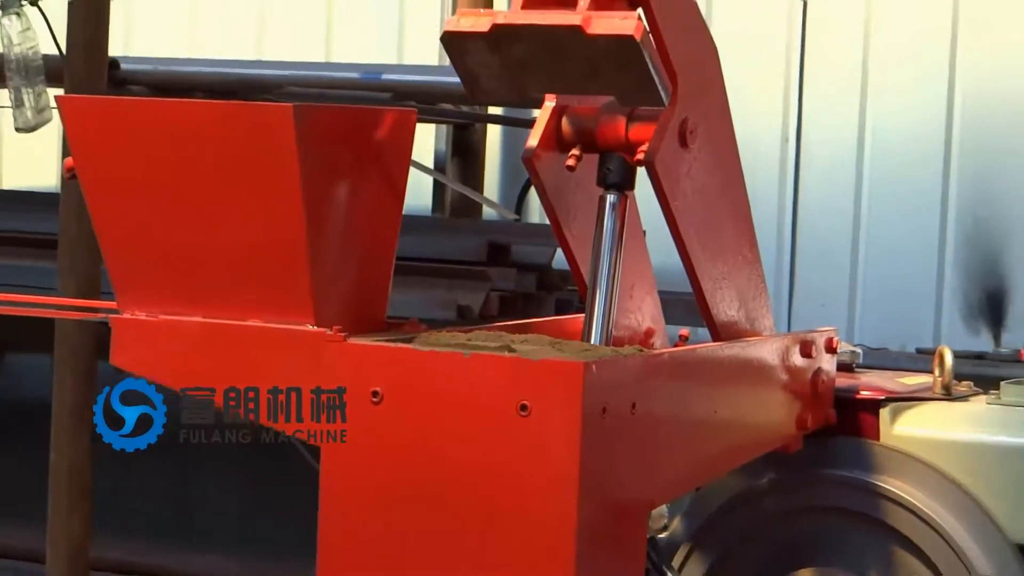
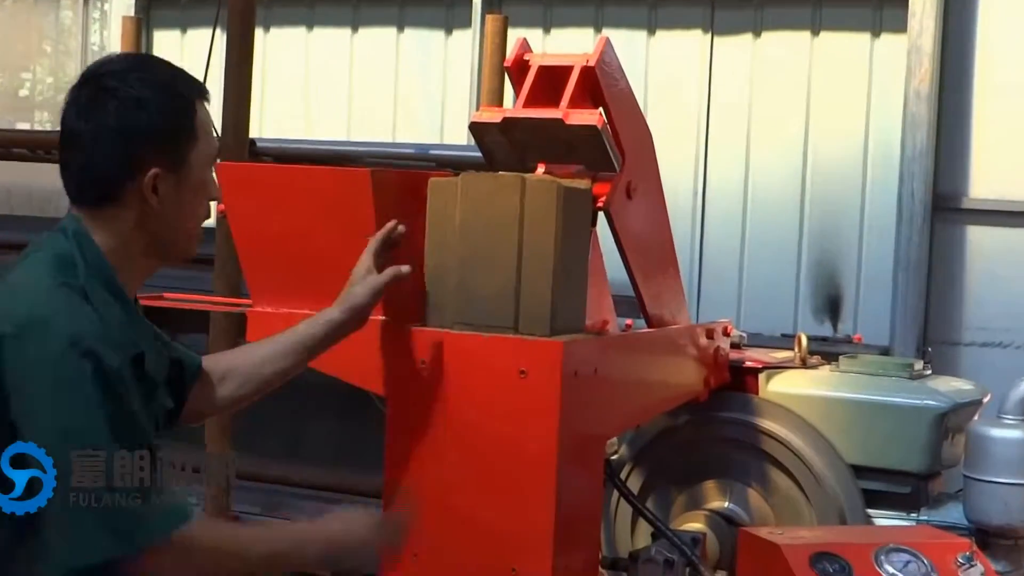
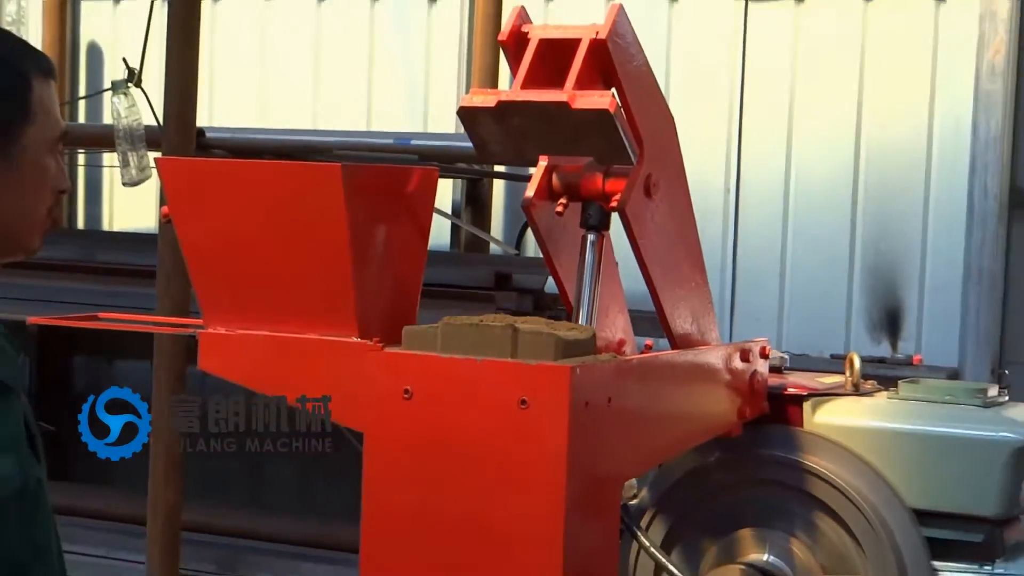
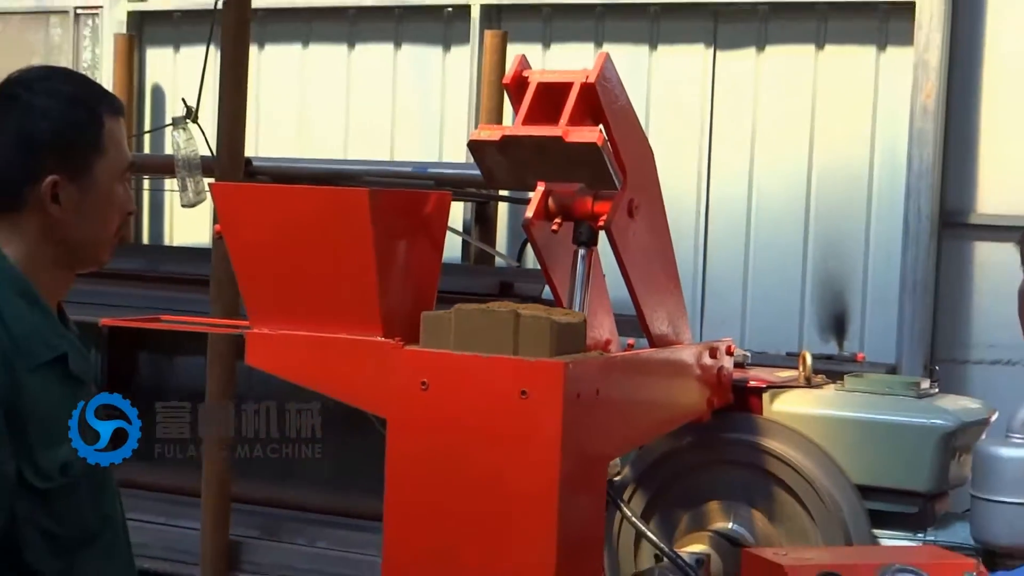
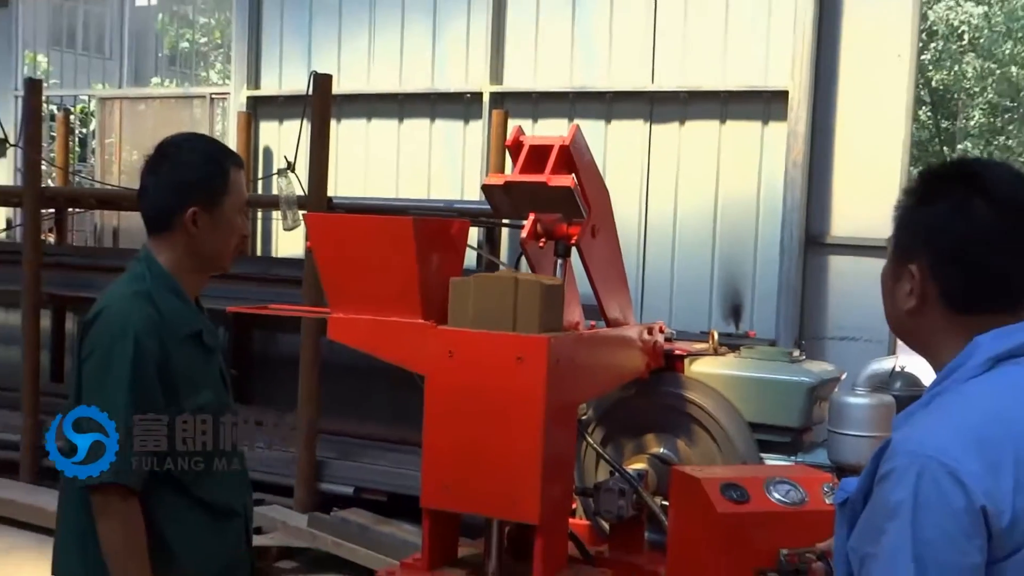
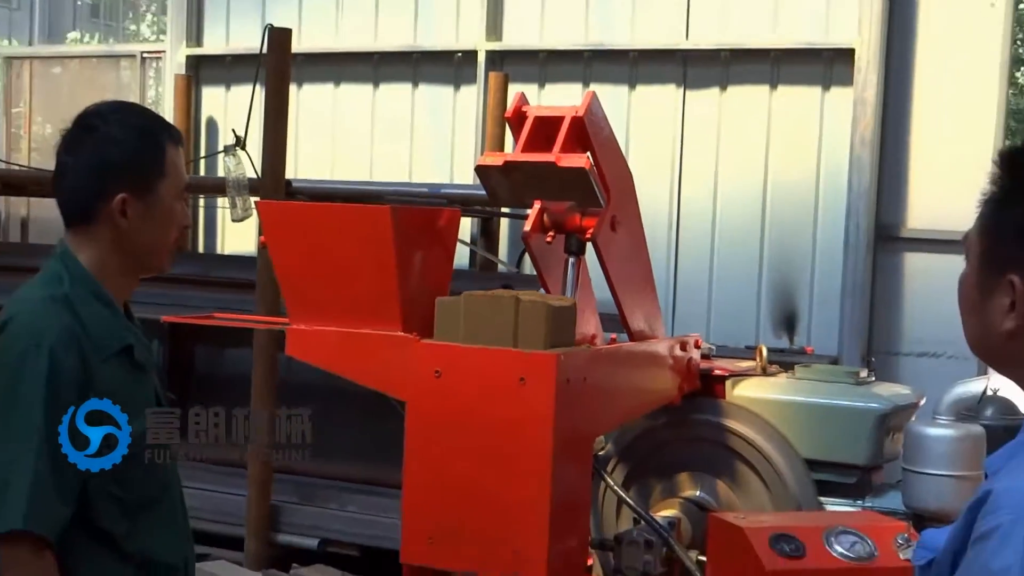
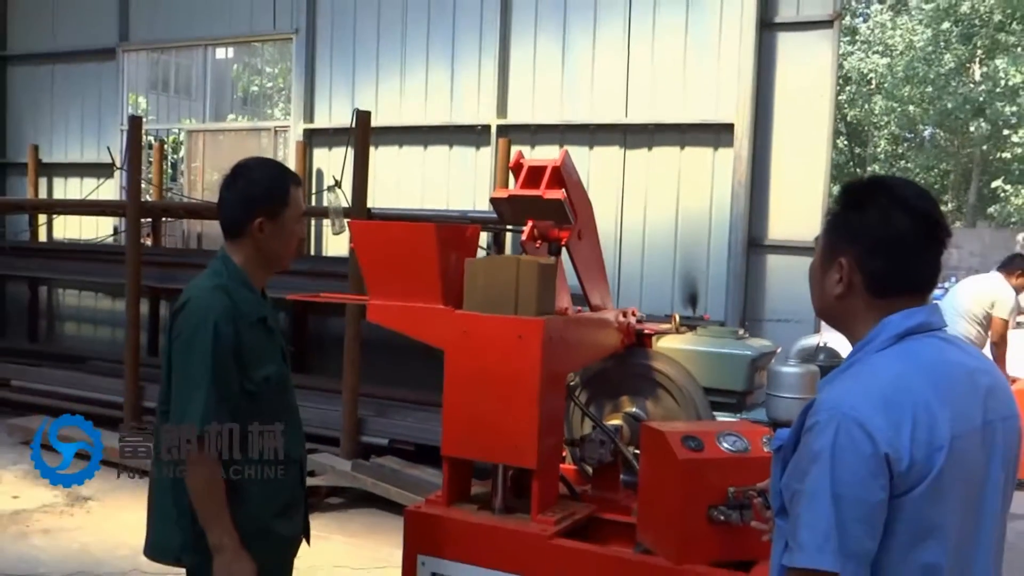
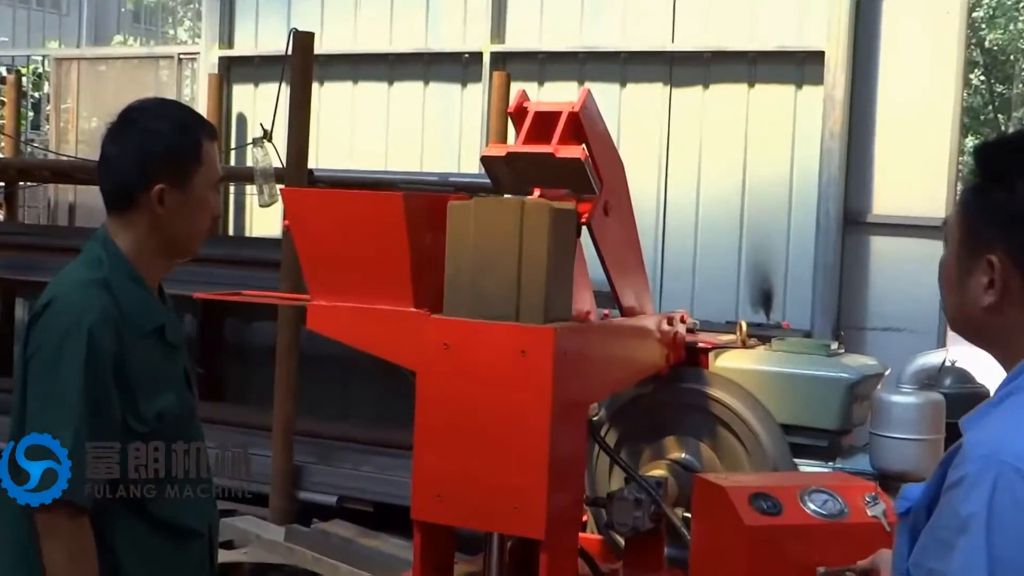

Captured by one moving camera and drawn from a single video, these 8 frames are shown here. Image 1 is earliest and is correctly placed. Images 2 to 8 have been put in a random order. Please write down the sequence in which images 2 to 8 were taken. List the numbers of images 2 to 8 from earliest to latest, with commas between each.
3, 4, 6, 5, 7, 8, 2
